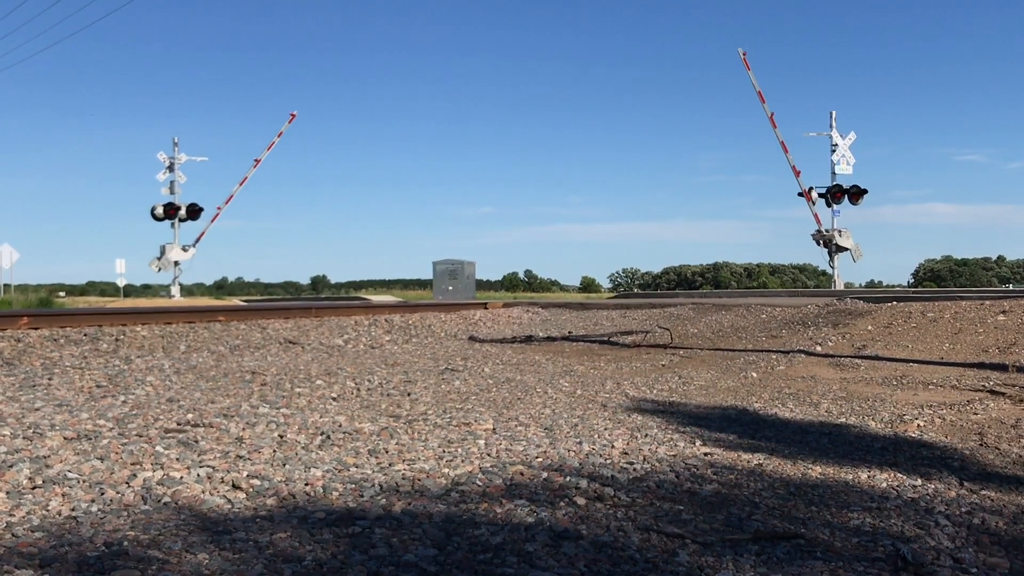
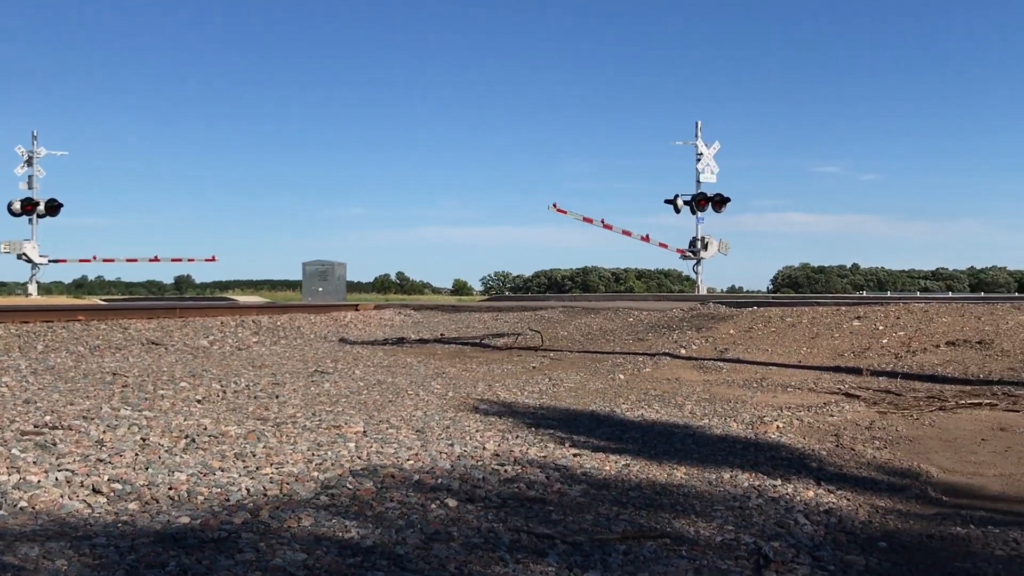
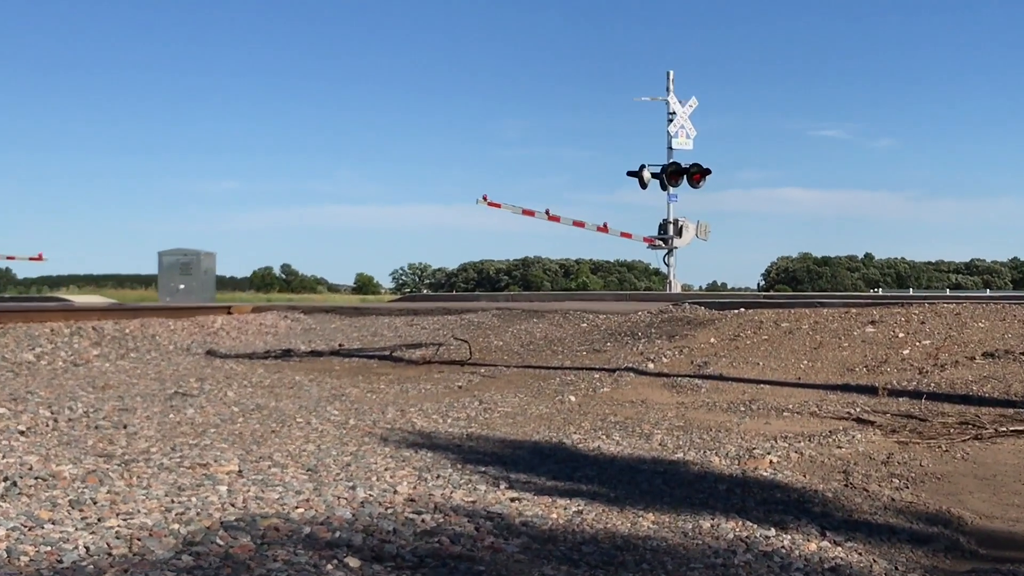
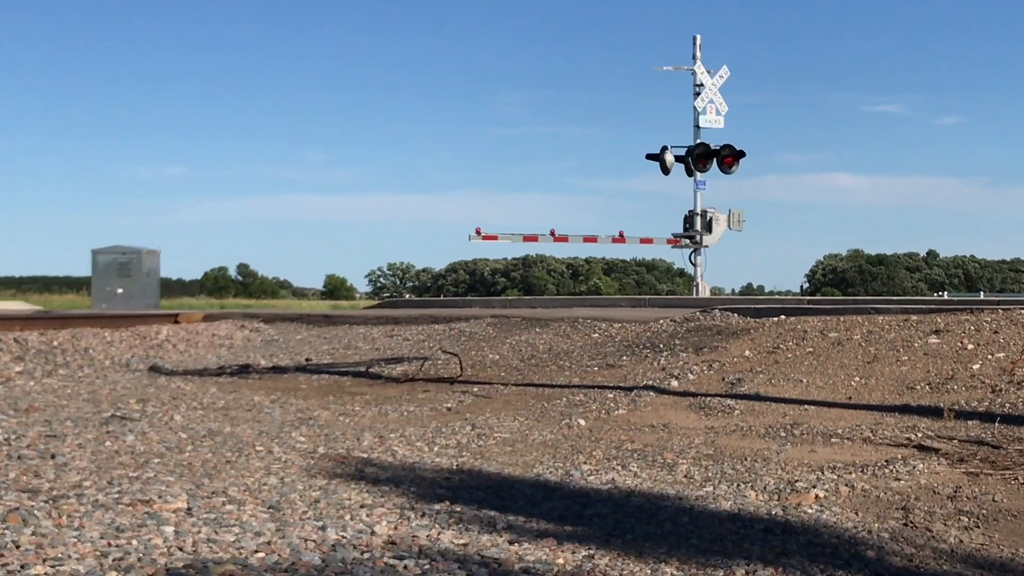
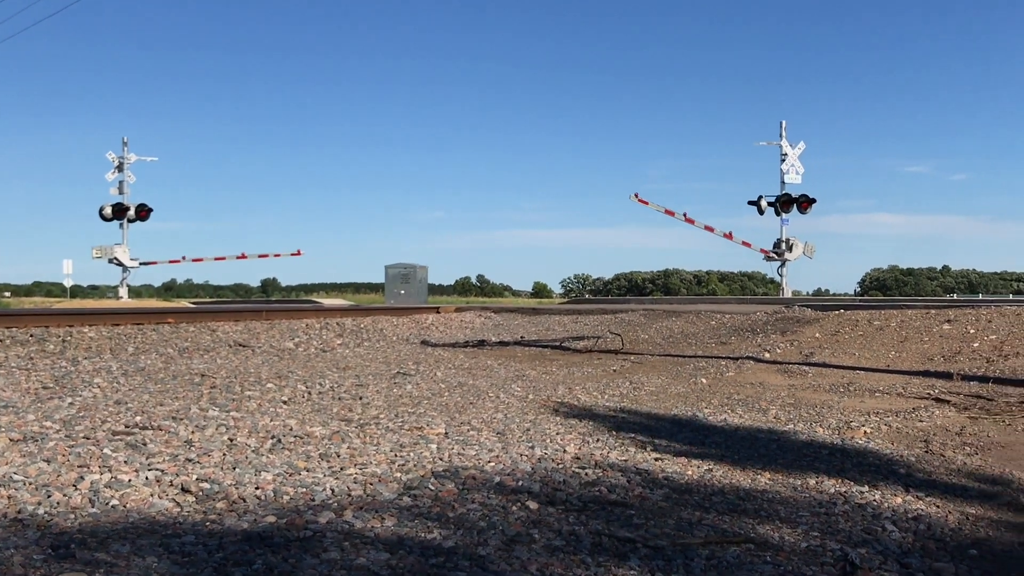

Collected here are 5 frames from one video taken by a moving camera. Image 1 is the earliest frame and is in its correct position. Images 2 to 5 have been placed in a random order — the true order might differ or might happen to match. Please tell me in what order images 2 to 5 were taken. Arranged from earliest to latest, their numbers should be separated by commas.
5, 2, 3, 4
